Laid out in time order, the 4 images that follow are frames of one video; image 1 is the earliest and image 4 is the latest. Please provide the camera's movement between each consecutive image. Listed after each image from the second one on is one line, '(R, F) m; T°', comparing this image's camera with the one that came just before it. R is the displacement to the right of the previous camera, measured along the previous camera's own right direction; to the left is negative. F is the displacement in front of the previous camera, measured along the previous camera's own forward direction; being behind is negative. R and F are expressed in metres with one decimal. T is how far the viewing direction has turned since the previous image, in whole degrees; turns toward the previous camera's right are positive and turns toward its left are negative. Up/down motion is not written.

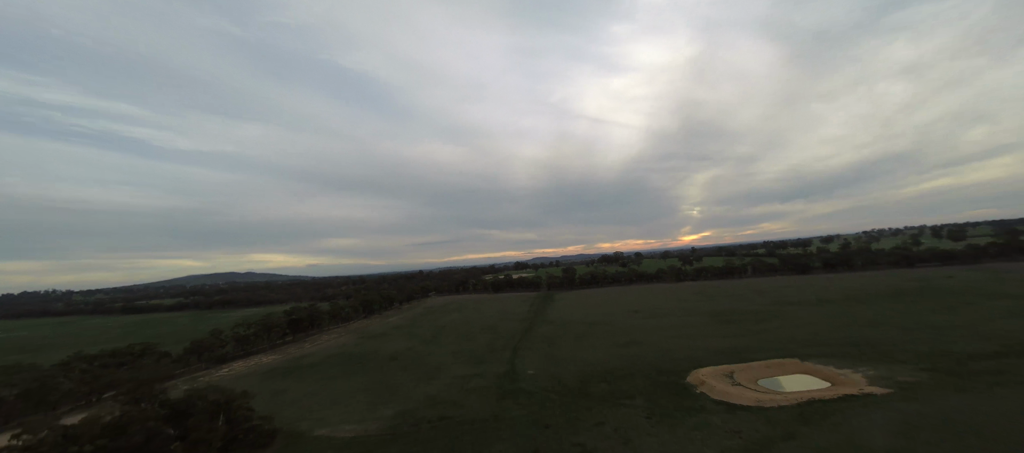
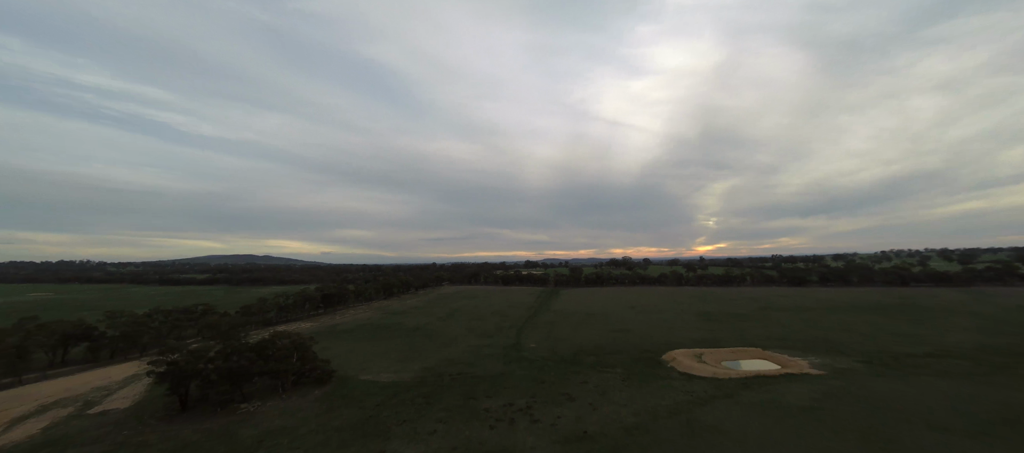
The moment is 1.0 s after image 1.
(+0.1, -5.3) m; -2°
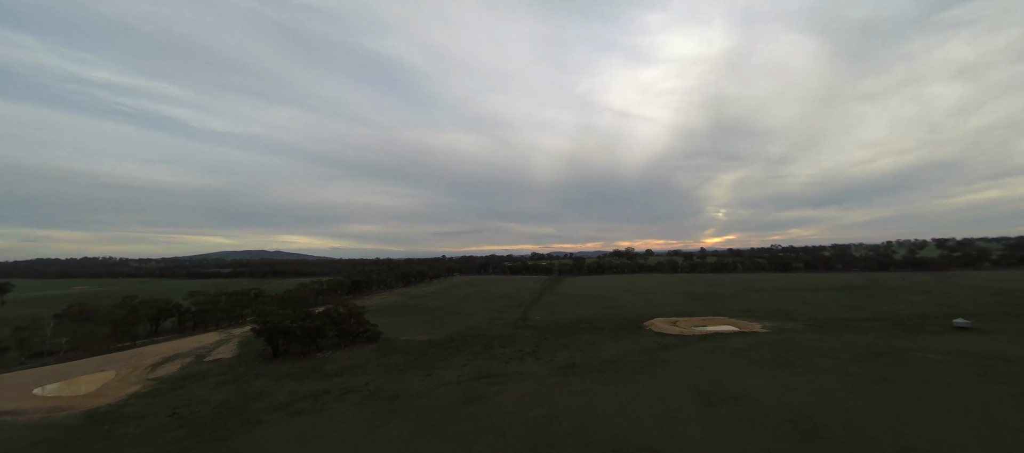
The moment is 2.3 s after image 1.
(-0.1, -6.6) m; -1°
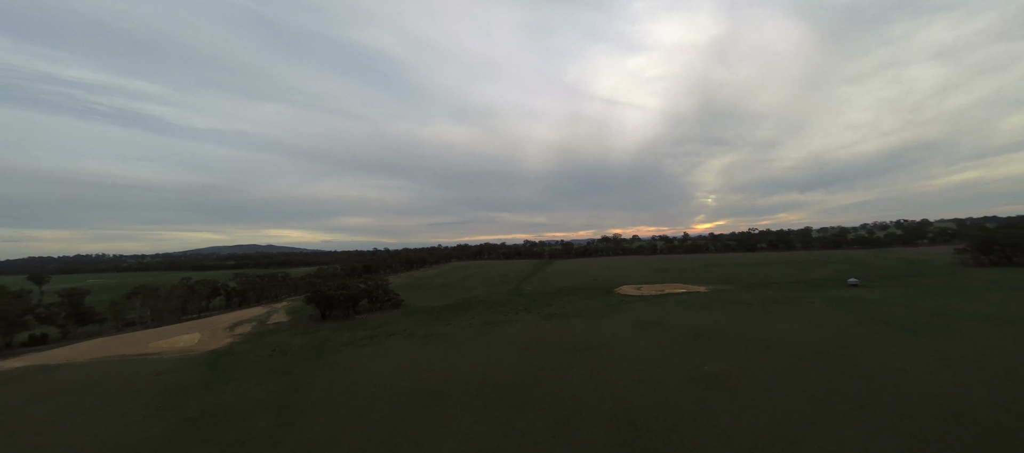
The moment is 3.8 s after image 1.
(-0.2, -7.9) m; +1°
